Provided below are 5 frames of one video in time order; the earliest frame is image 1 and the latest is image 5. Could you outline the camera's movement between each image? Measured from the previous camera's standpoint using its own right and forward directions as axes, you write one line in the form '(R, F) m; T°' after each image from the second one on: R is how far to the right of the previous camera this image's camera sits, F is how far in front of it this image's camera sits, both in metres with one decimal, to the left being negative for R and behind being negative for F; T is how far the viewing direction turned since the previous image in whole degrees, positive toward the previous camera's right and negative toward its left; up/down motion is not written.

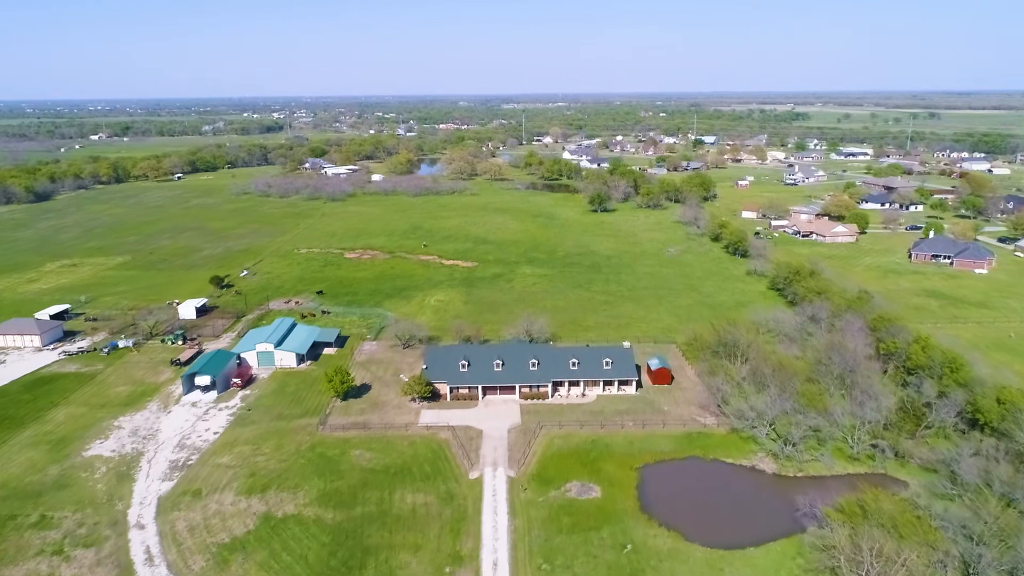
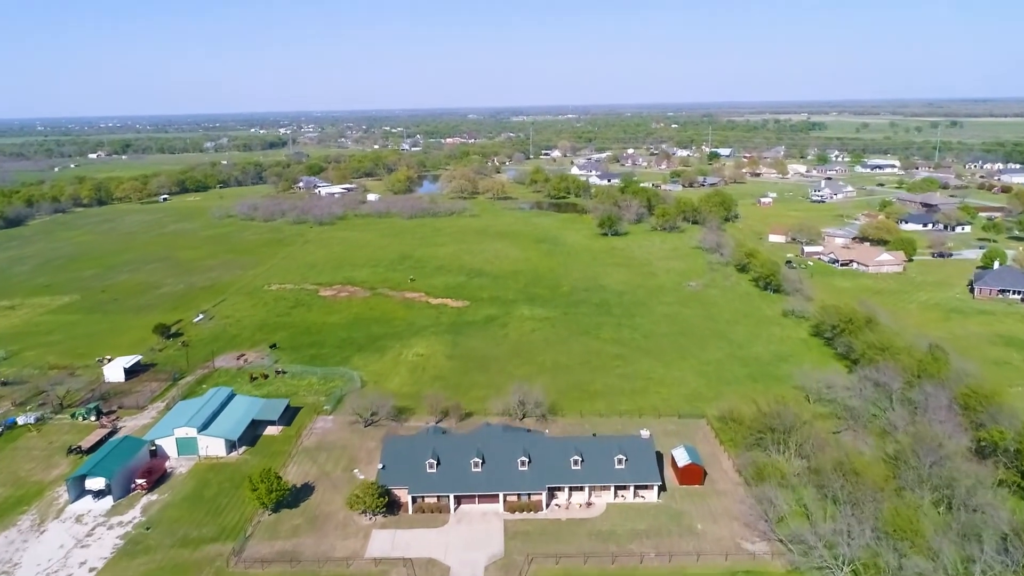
(+0.7, +5.6) m; -1°
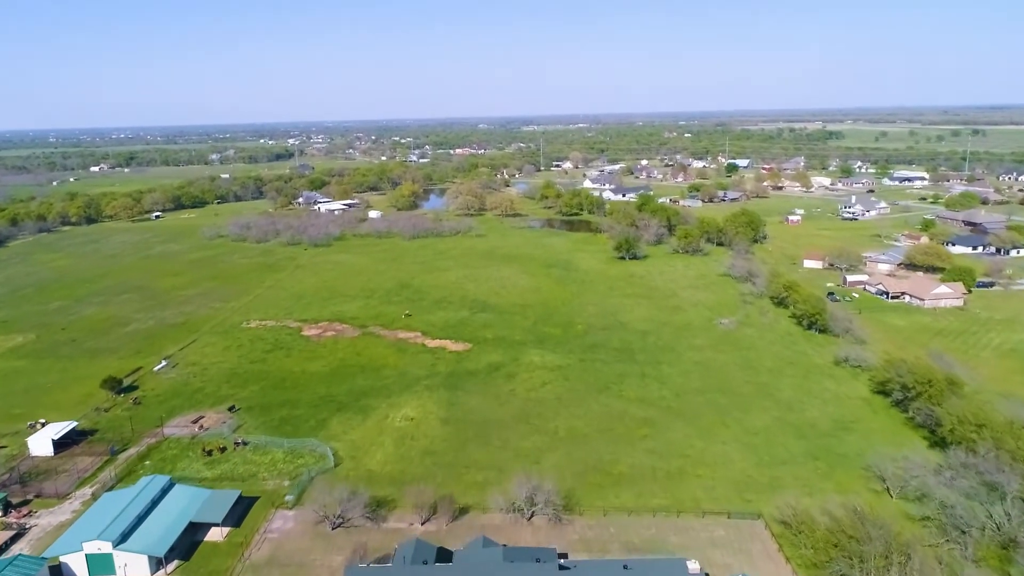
(+0.1, +4.6) m; -1°
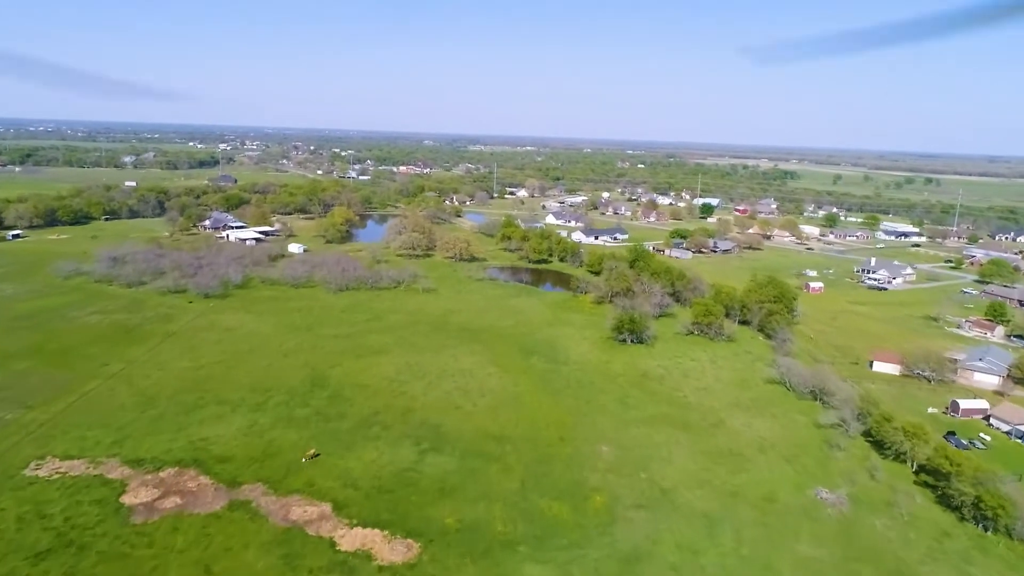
(-1.3, +14.0) m; +5°
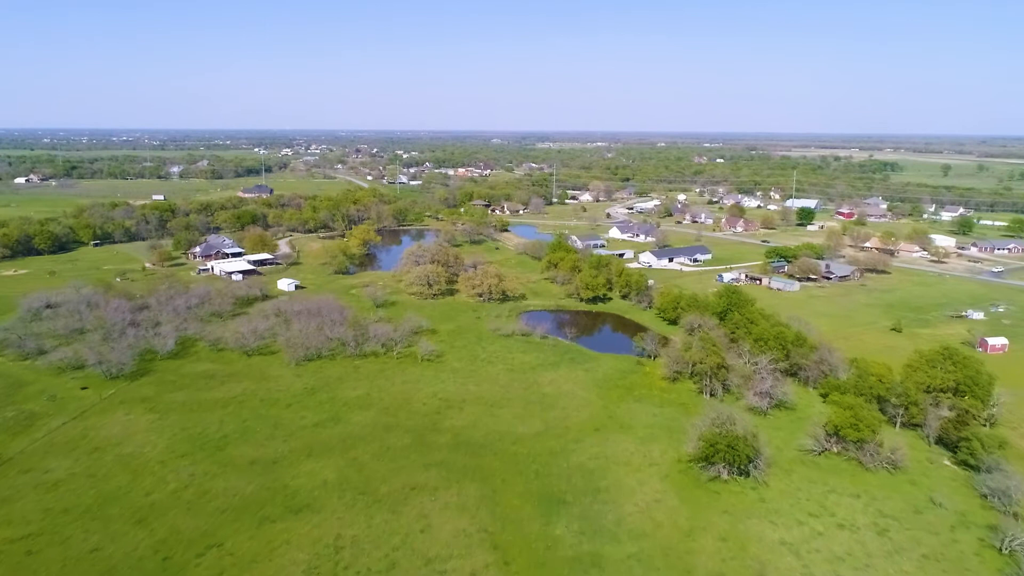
(+1.8, +14.7) m; -6°
